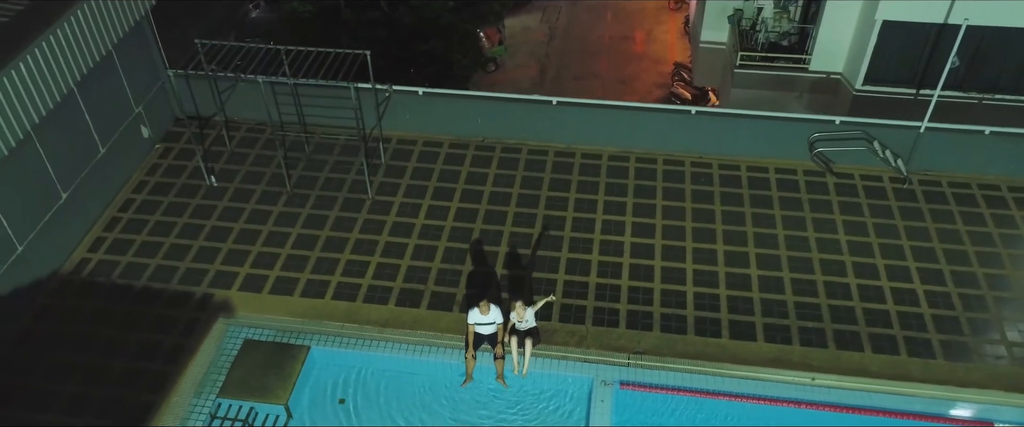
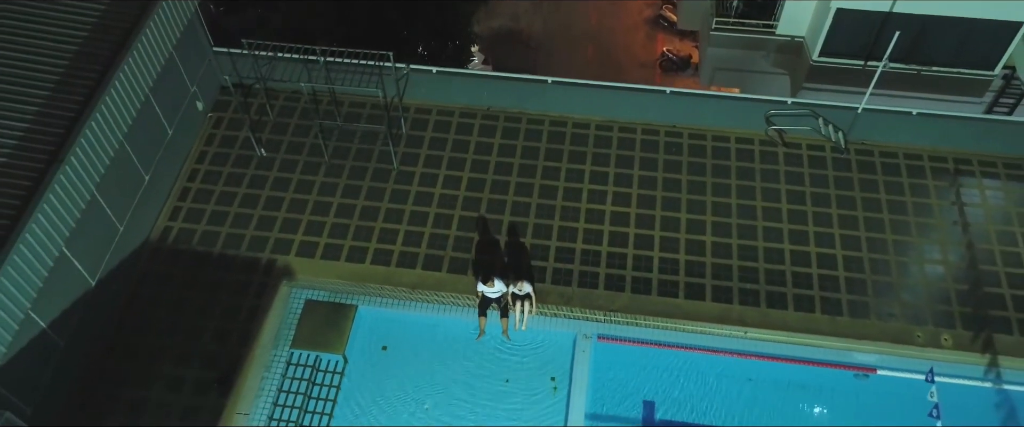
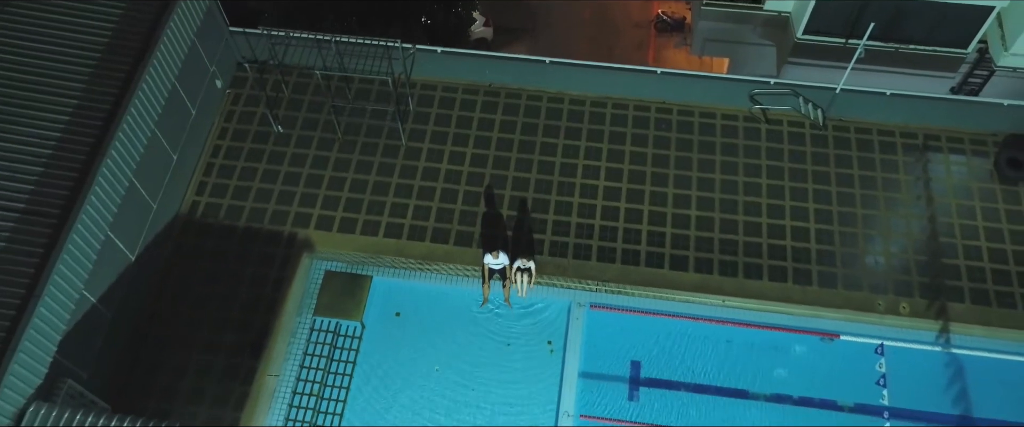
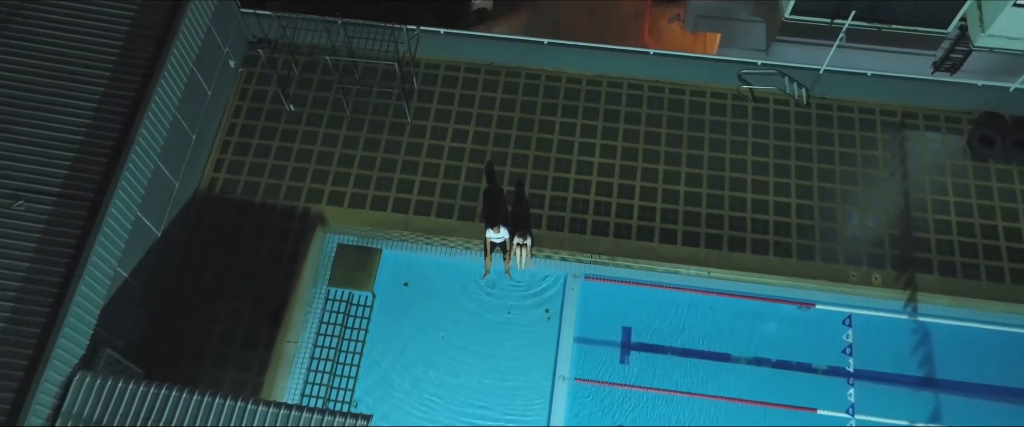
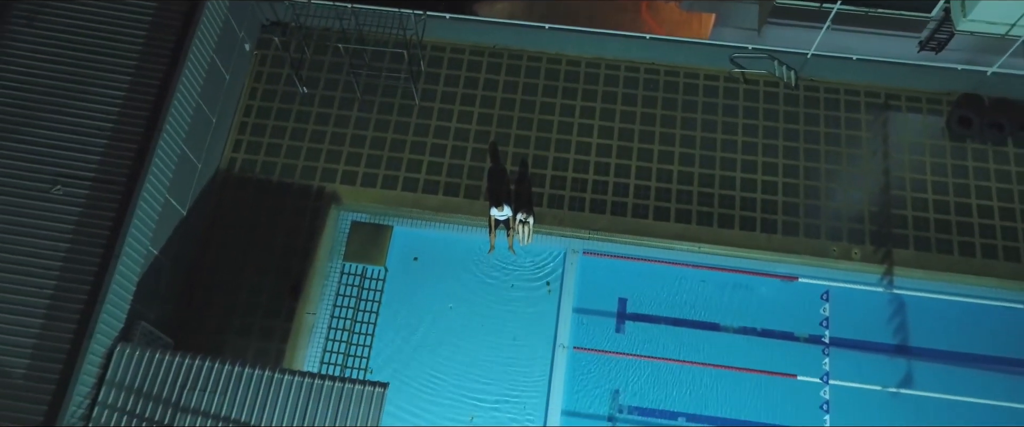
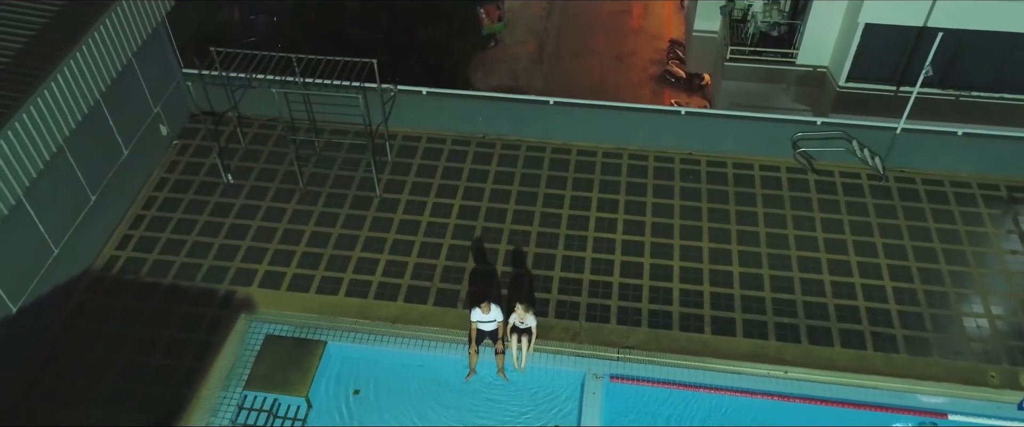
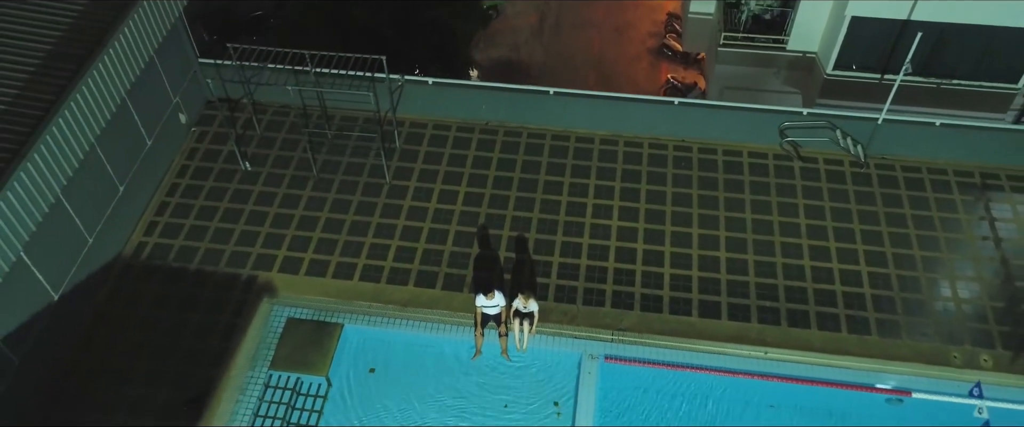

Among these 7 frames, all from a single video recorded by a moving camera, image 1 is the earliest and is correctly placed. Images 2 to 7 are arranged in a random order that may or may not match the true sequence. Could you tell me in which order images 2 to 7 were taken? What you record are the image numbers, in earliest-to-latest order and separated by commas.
6, 7, 2, 3, 4, 5
